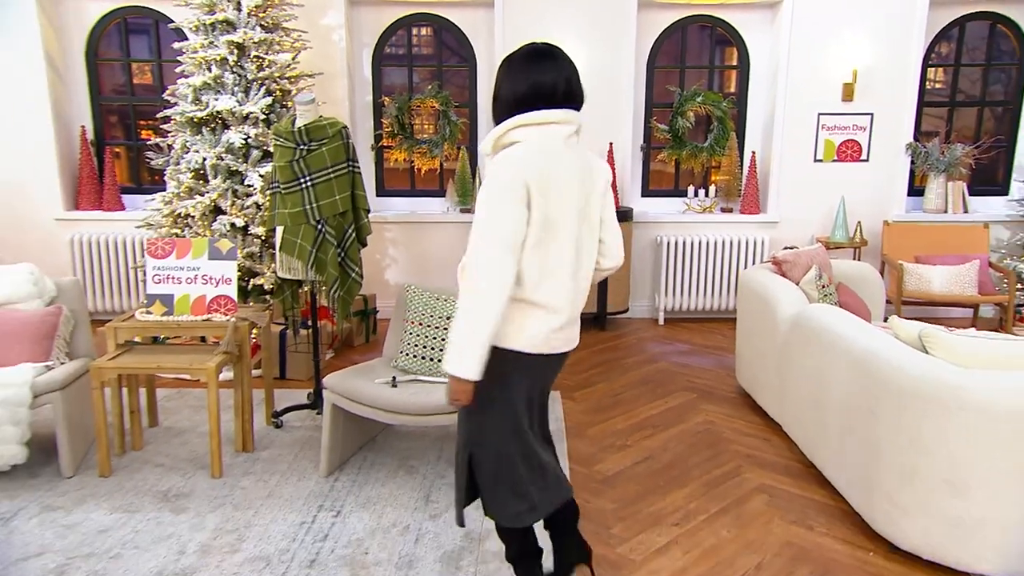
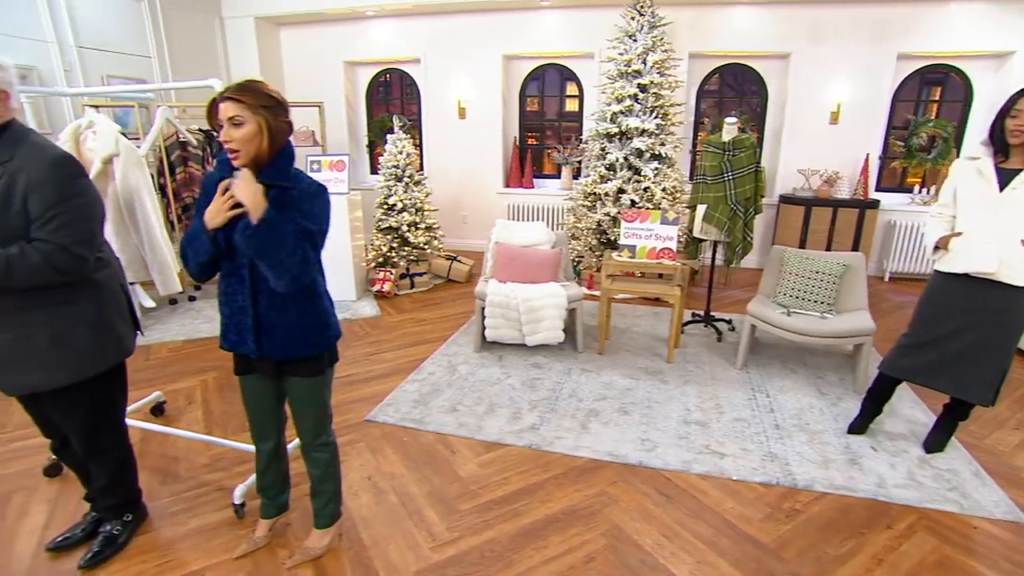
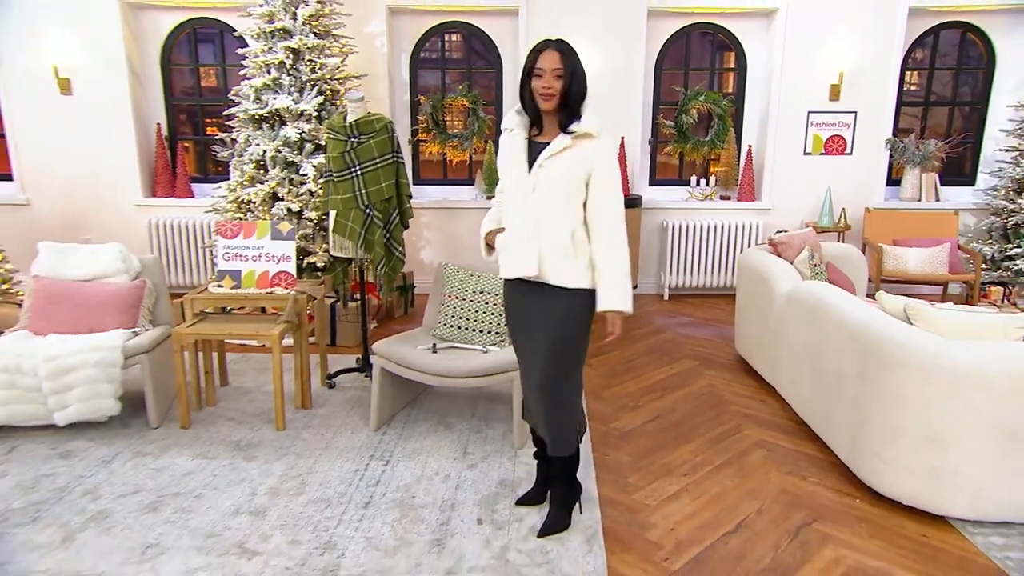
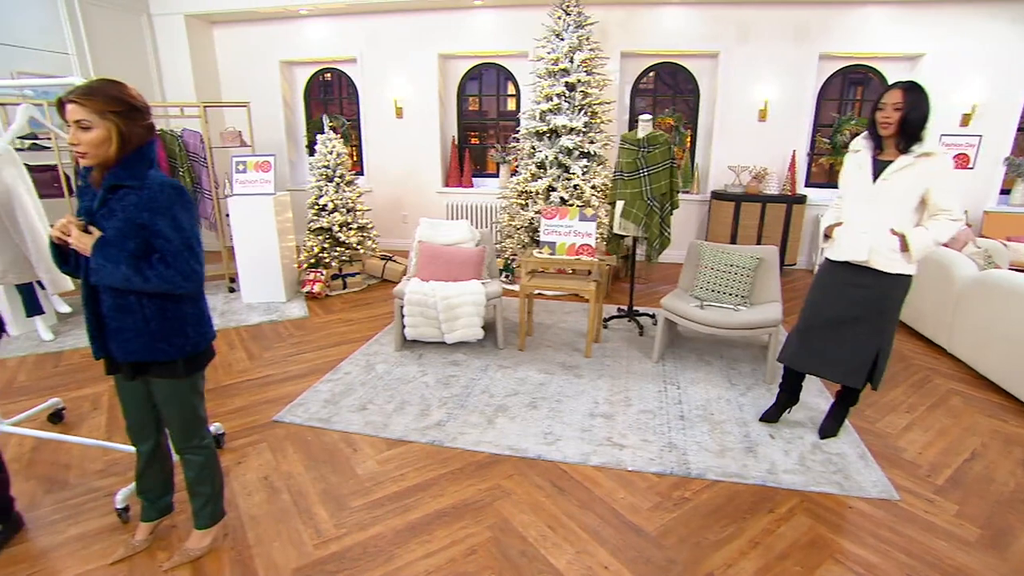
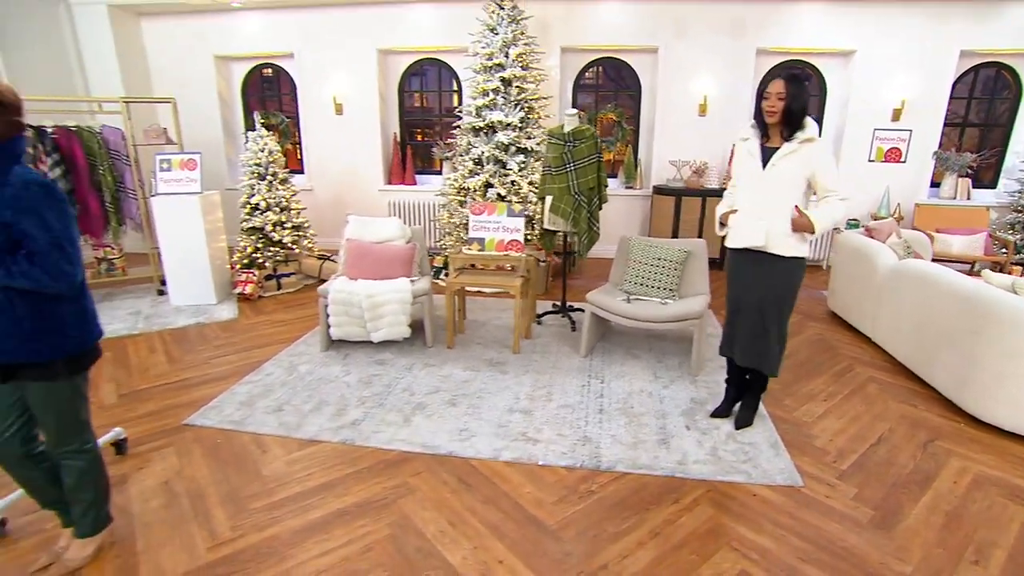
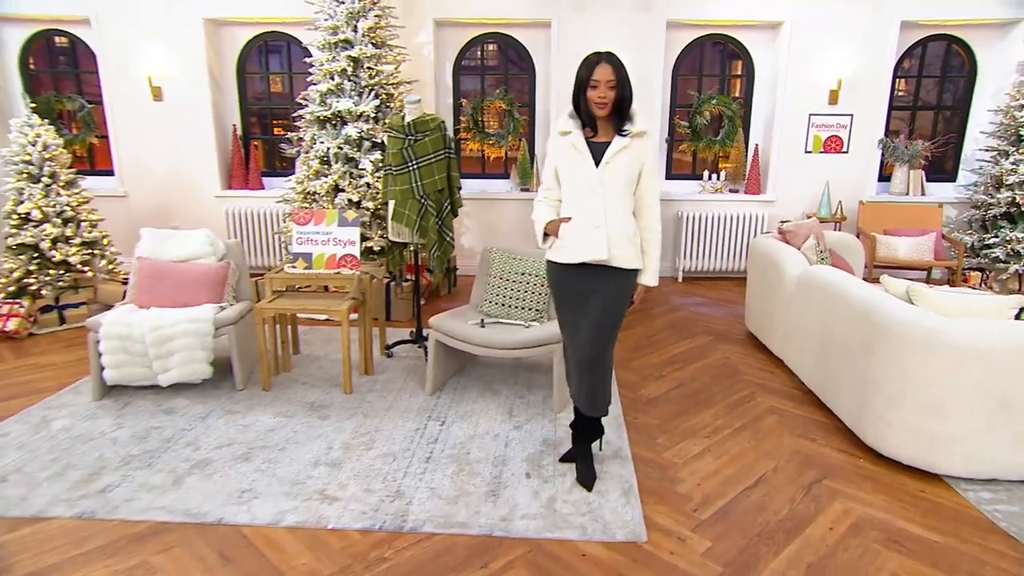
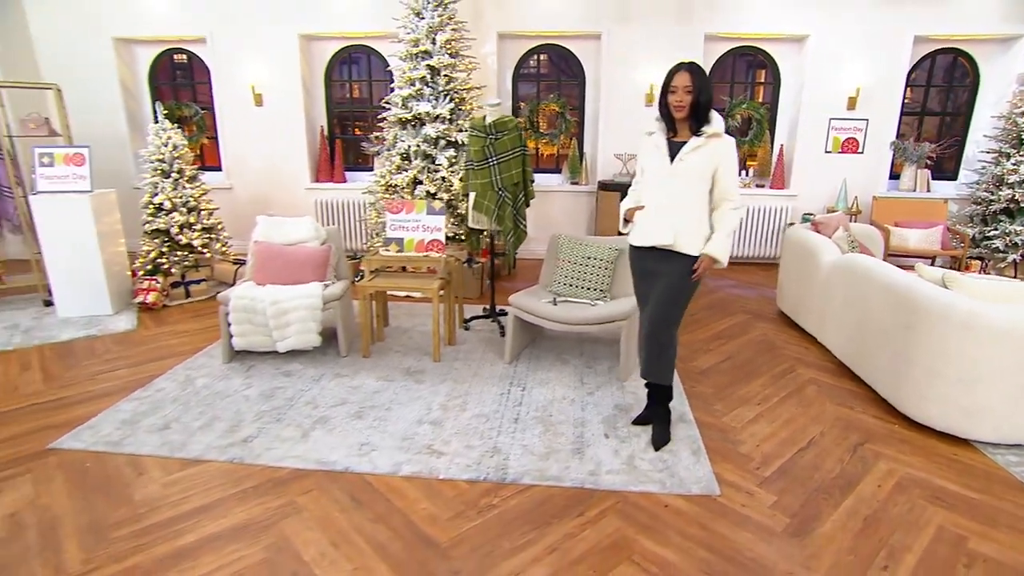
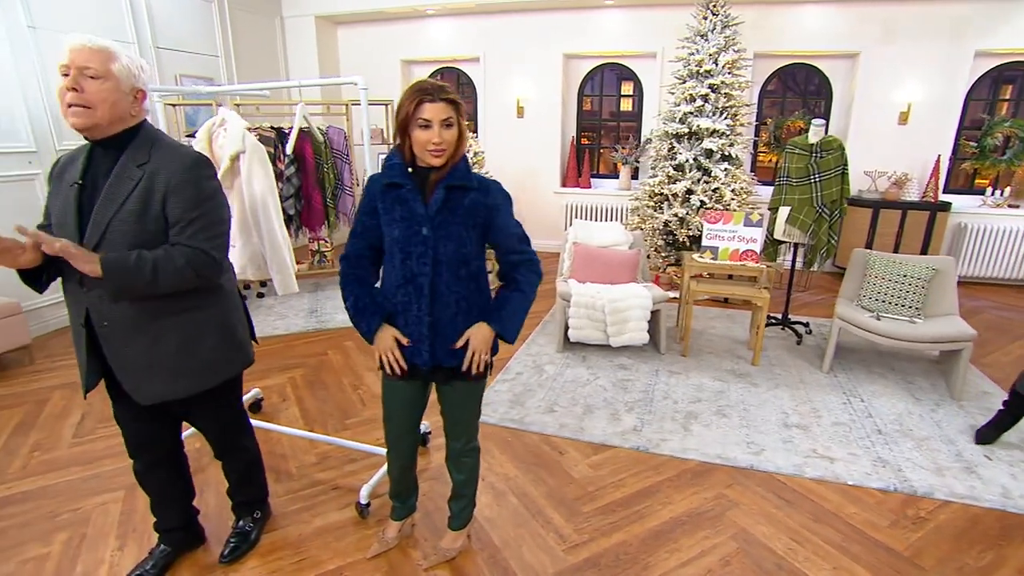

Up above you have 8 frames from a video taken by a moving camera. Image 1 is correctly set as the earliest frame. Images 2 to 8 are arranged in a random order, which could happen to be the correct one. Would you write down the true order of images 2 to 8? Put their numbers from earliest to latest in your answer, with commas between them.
3, 6, 7, 5, 4, 2, 8
